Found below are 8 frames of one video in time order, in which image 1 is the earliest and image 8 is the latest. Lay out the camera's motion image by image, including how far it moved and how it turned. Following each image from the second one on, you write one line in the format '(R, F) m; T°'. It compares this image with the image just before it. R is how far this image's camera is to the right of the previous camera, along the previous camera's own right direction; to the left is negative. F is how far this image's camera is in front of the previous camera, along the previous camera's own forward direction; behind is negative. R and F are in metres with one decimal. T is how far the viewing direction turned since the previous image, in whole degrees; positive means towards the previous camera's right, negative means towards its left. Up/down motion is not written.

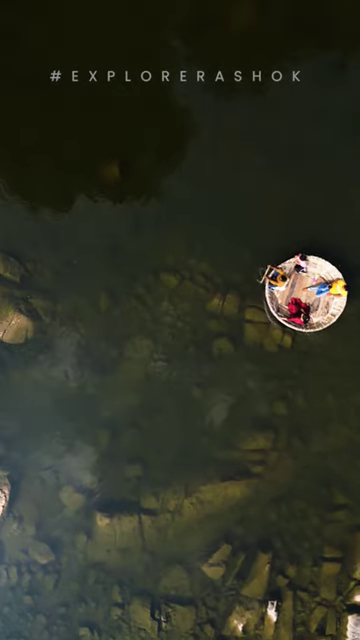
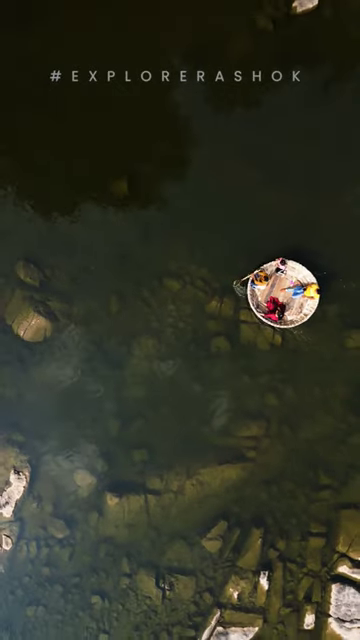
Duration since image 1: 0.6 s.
(0.0, -0.9) m; 0°
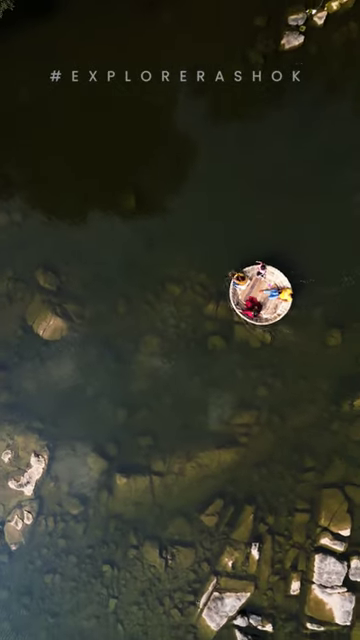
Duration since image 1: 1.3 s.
(0.0, -1.1) m; 0°
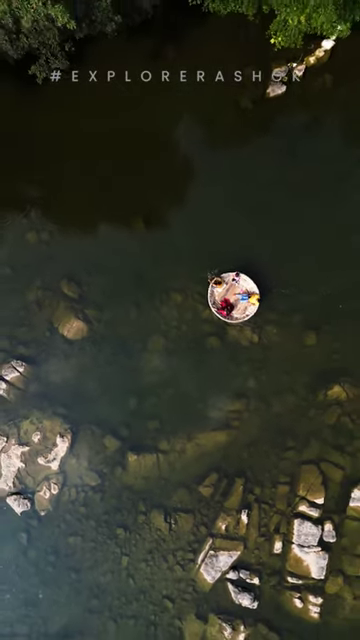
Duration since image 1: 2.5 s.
(0.0, -1.9) m; 0°
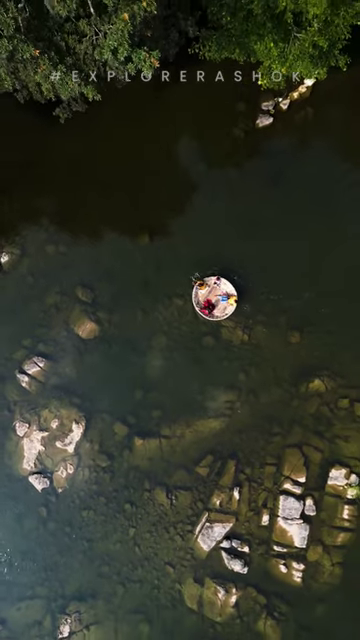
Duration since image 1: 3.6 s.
(0.0, -1.7) m; 0°
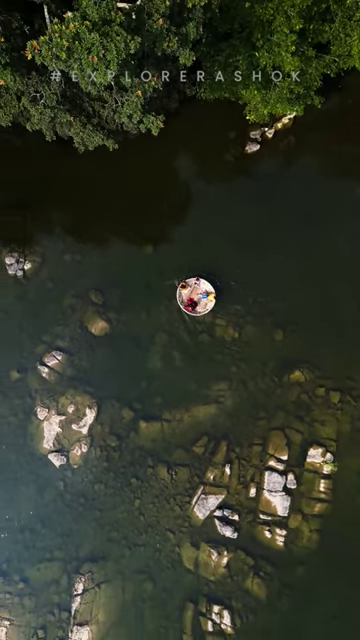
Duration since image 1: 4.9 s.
(0.0, -2.1) m; 0°
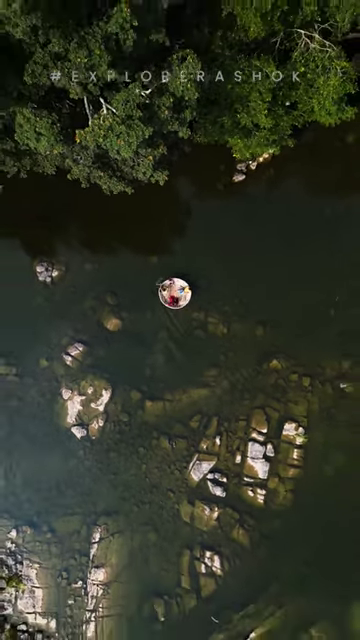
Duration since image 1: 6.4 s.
(0.0, -3.5) m; 0°
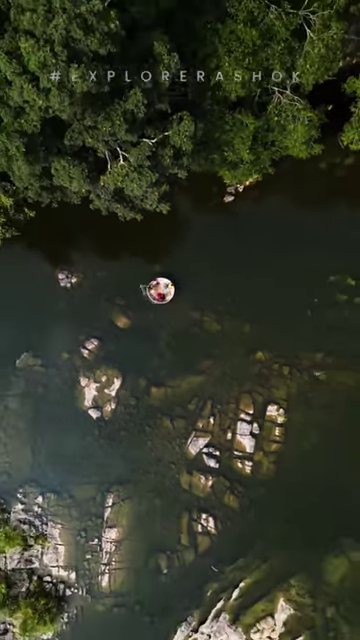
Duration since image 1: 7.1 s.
(0.0, -3.5) m; 0°
